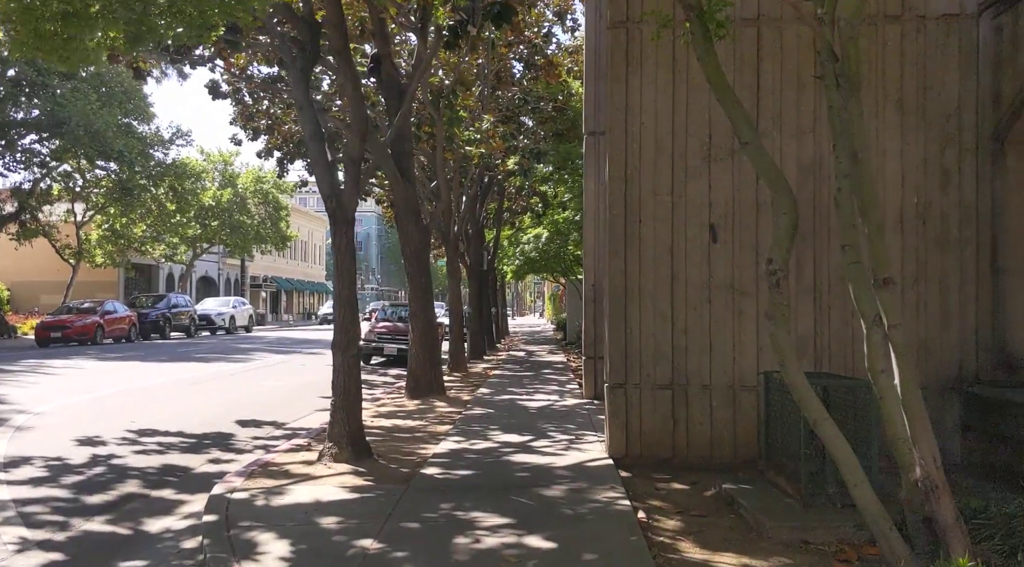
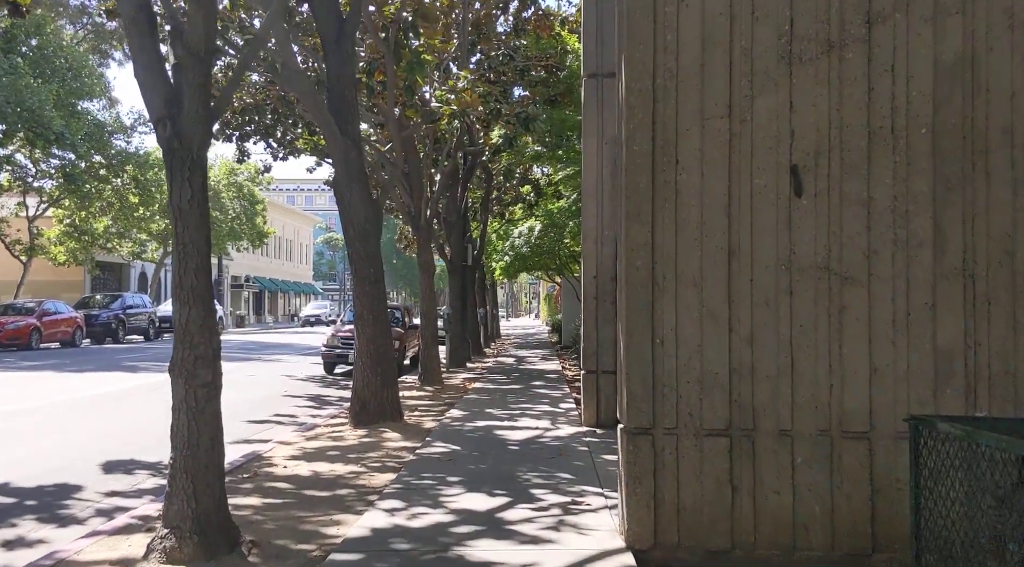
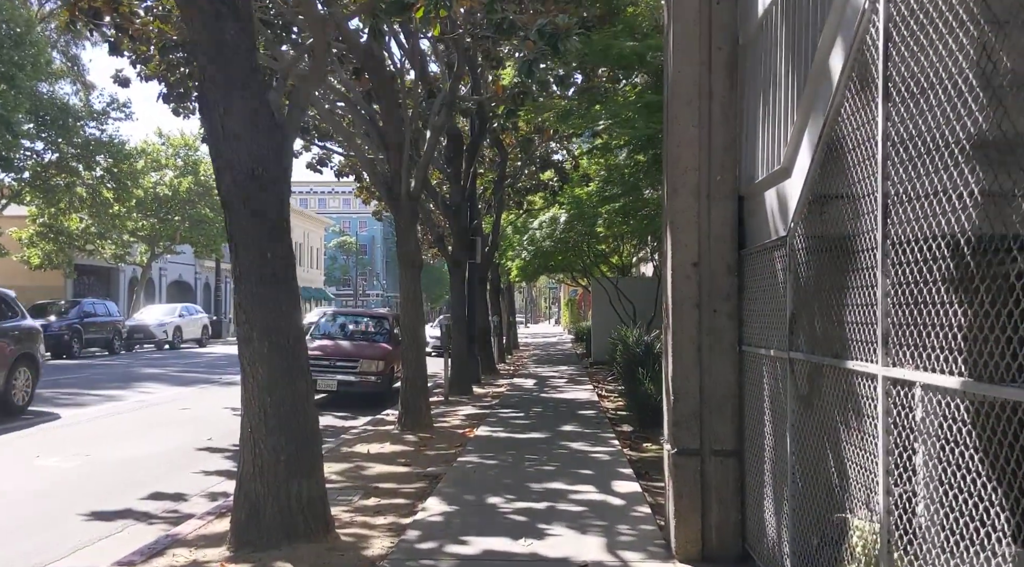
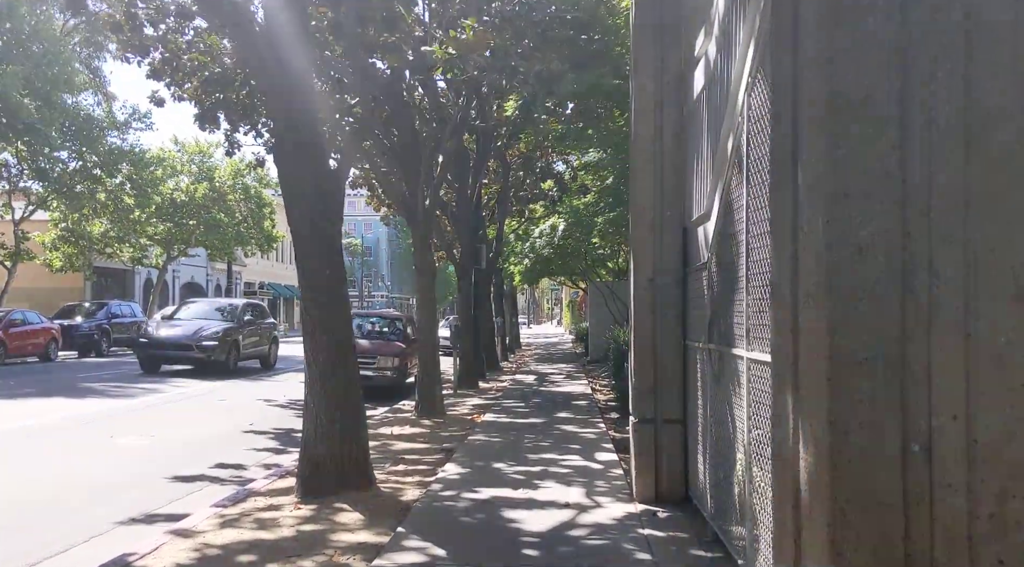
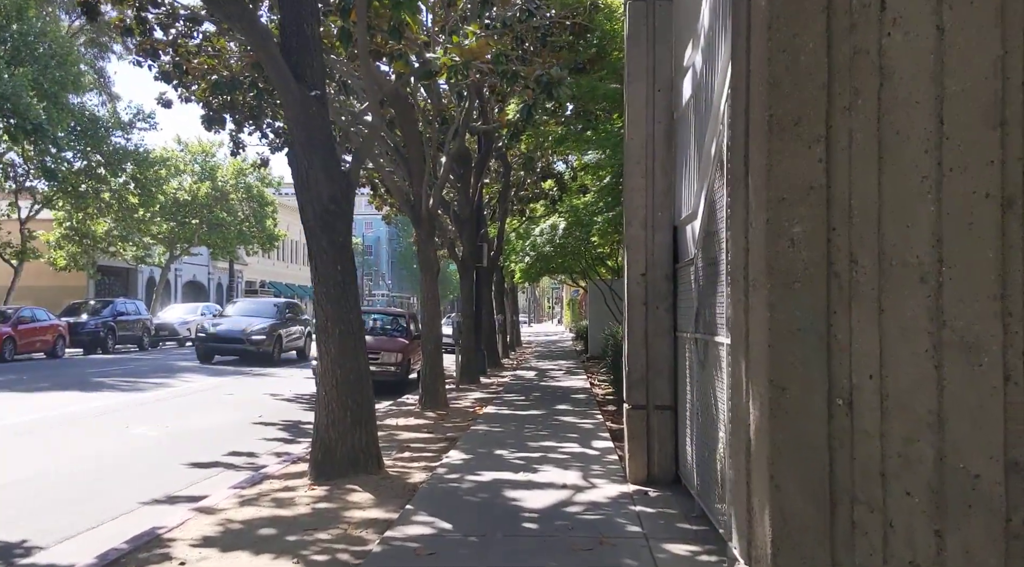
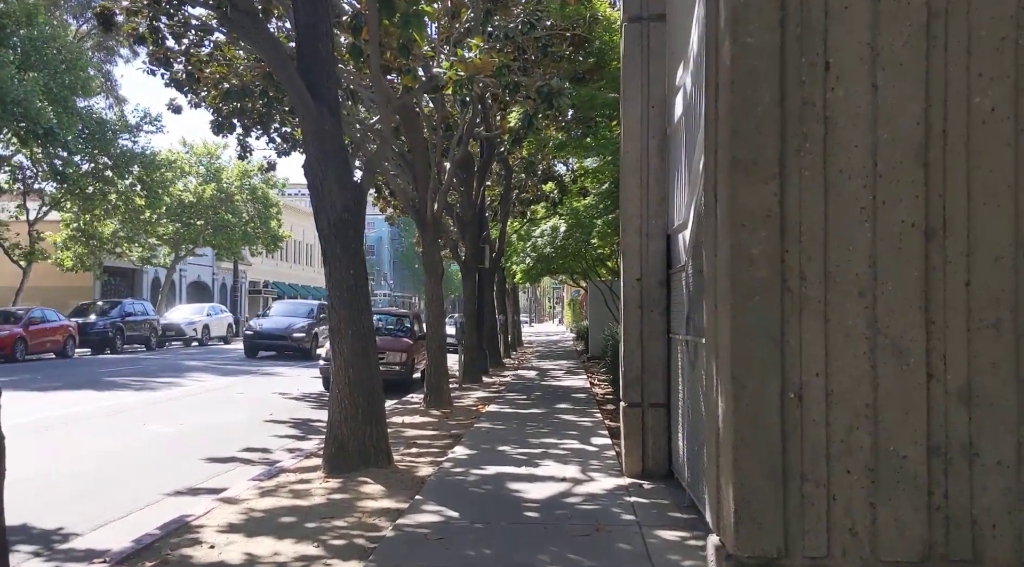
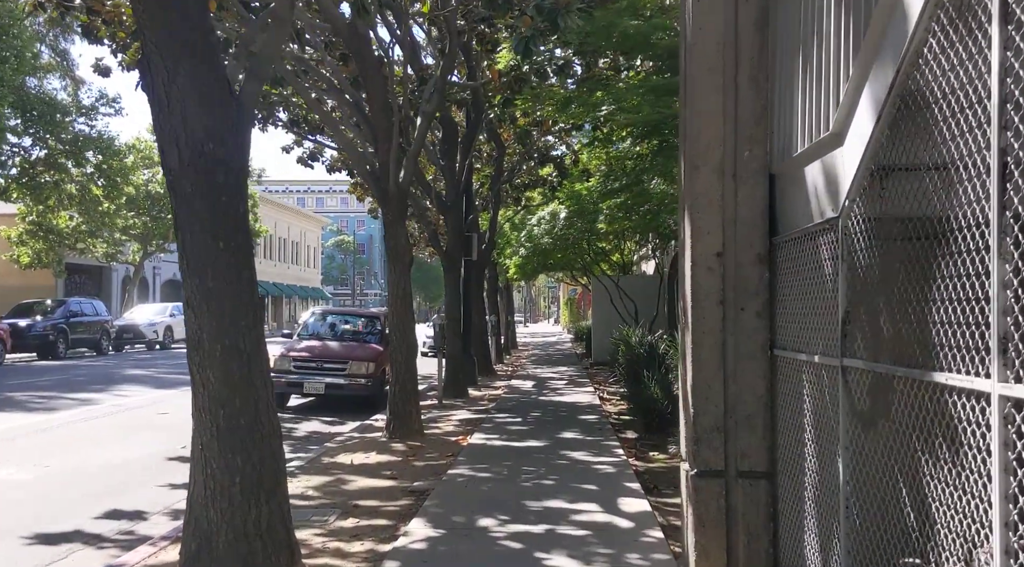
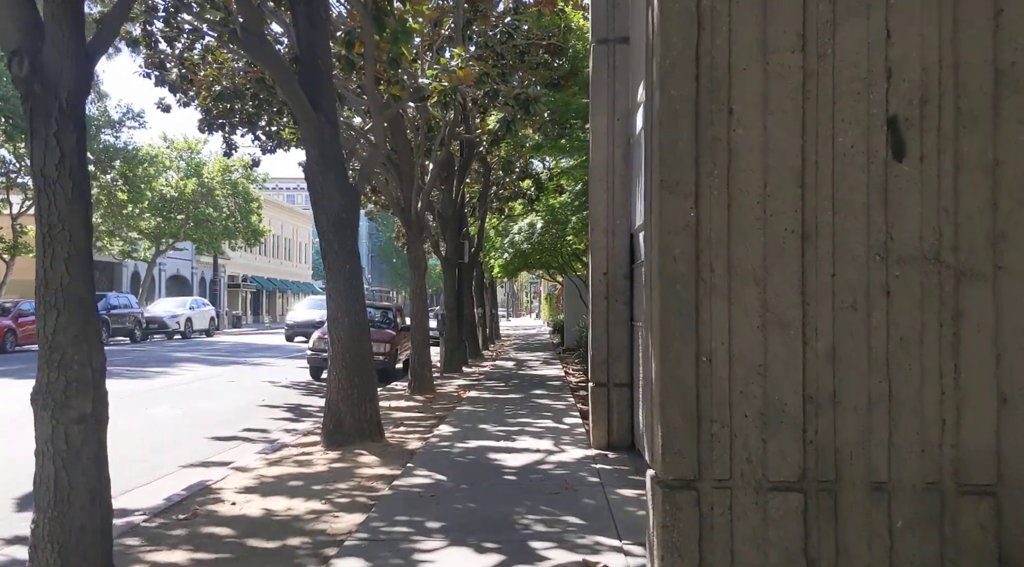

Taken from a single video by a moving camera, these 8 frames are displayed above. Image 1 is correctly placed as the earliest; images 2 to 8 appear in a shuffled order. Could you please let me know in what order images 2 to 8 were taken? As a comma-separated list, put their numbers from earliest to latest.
2, 8, 6, 5, 4, 3, 7
